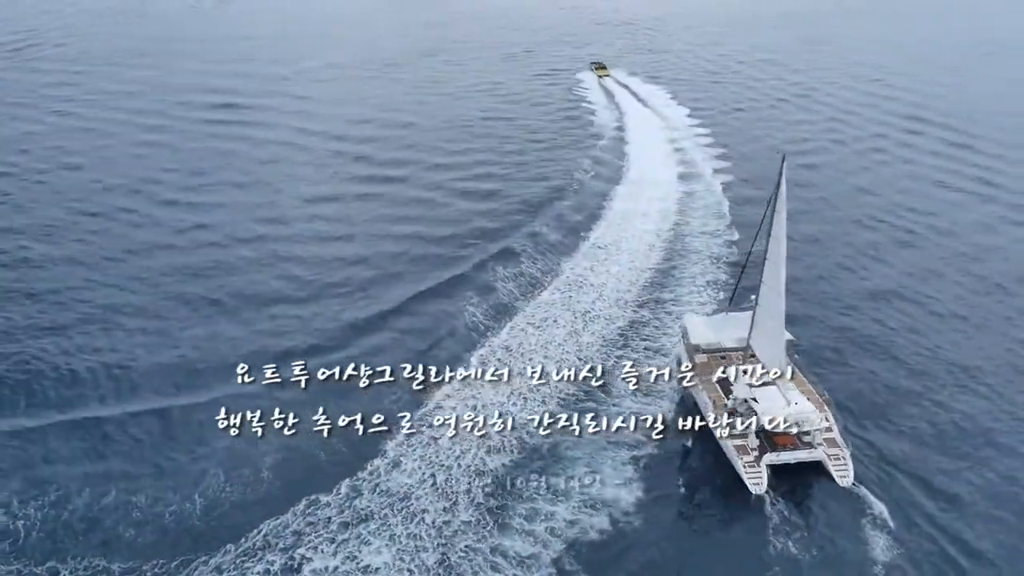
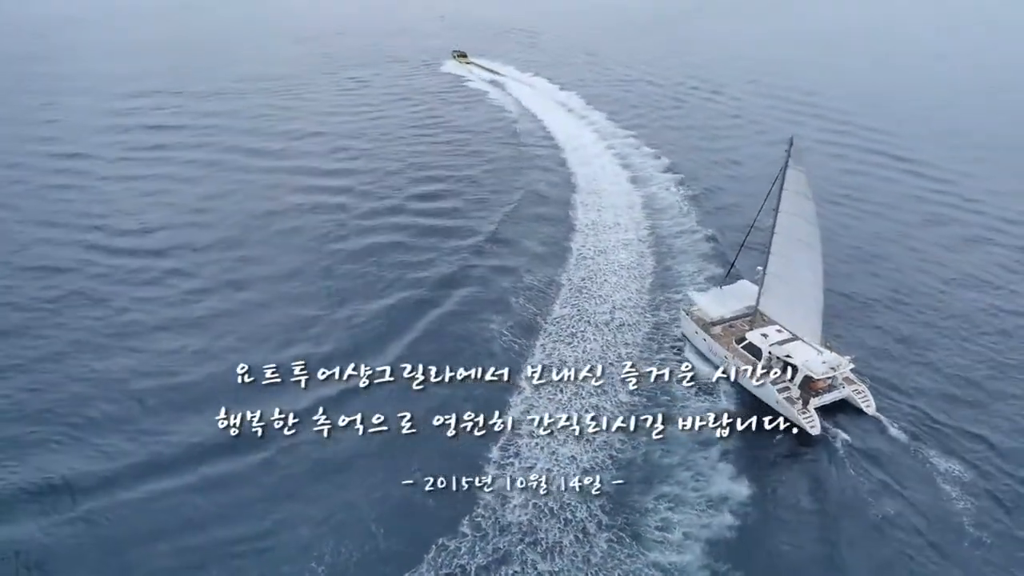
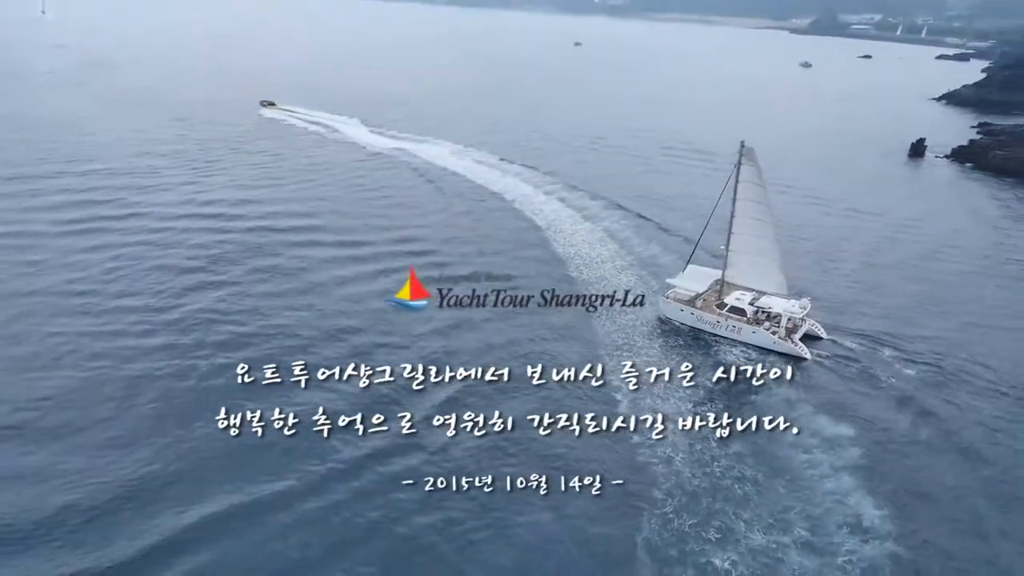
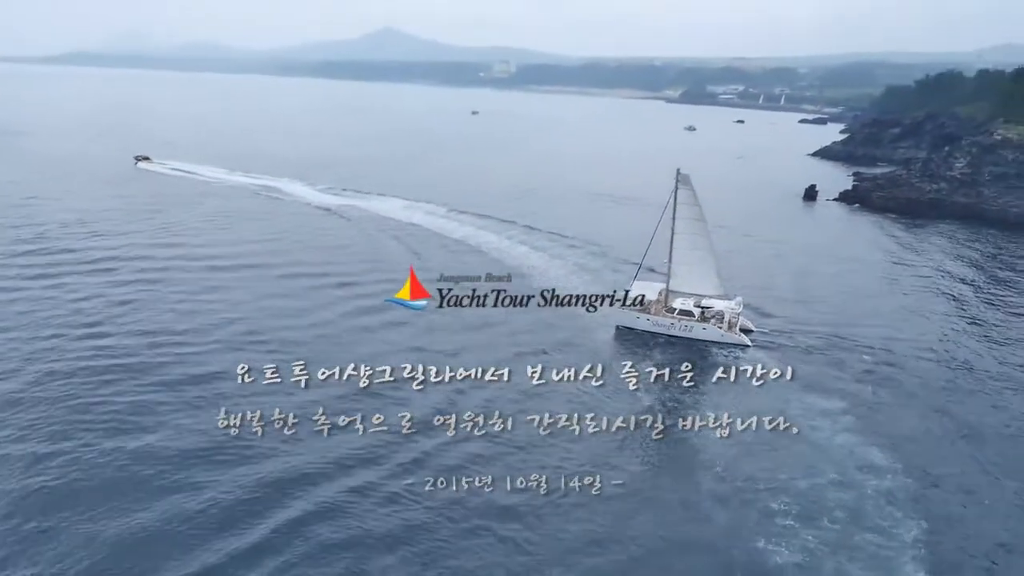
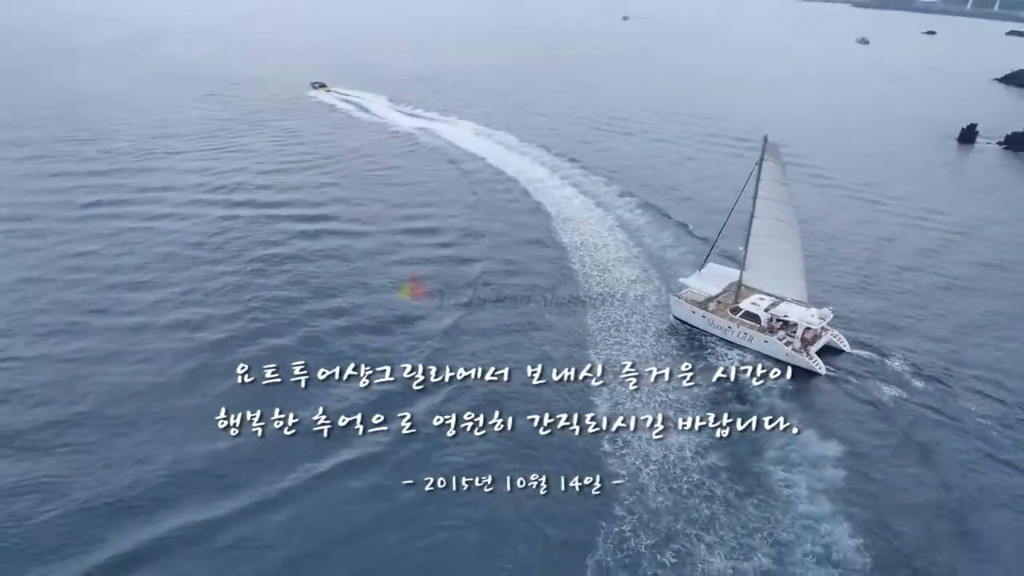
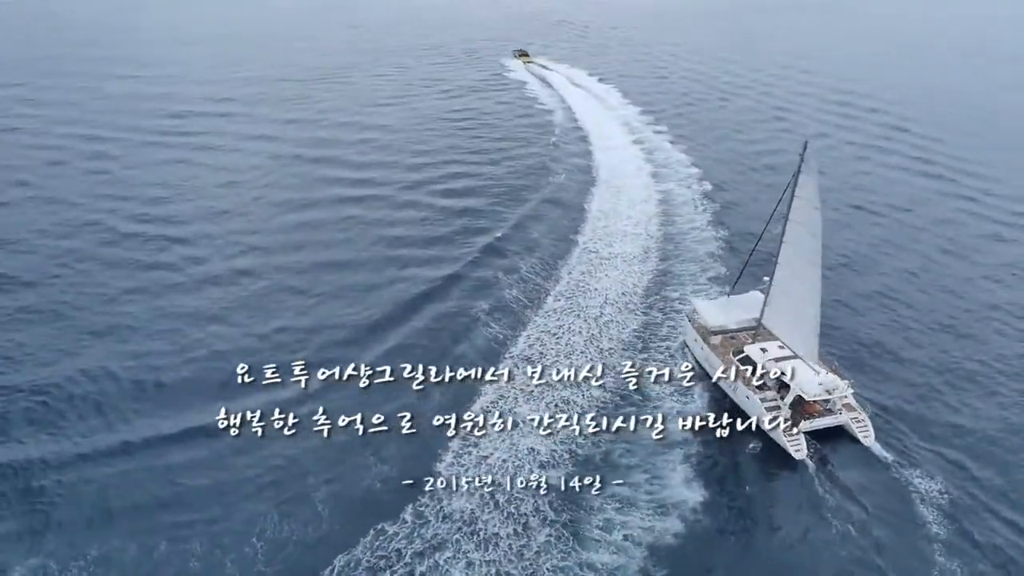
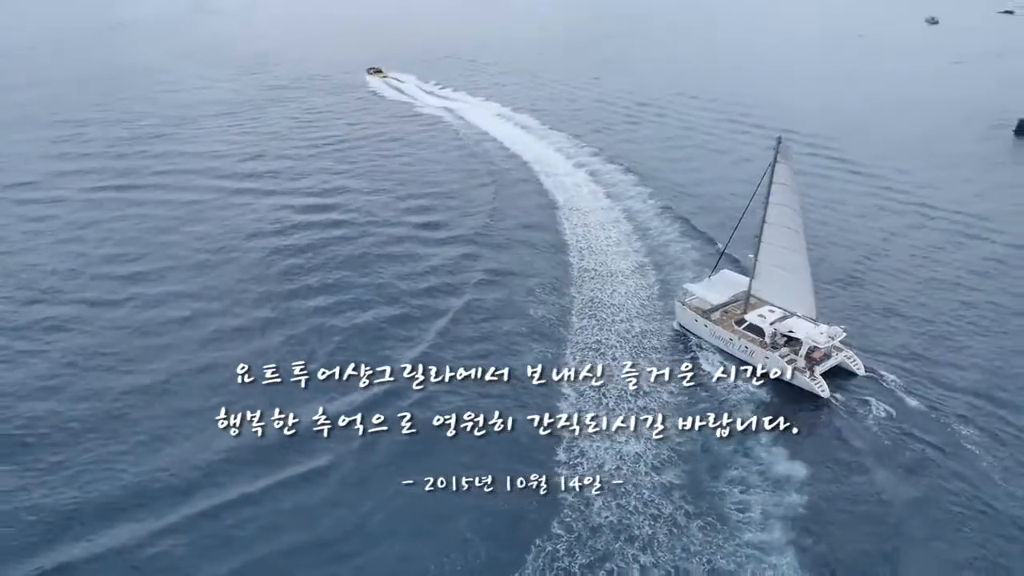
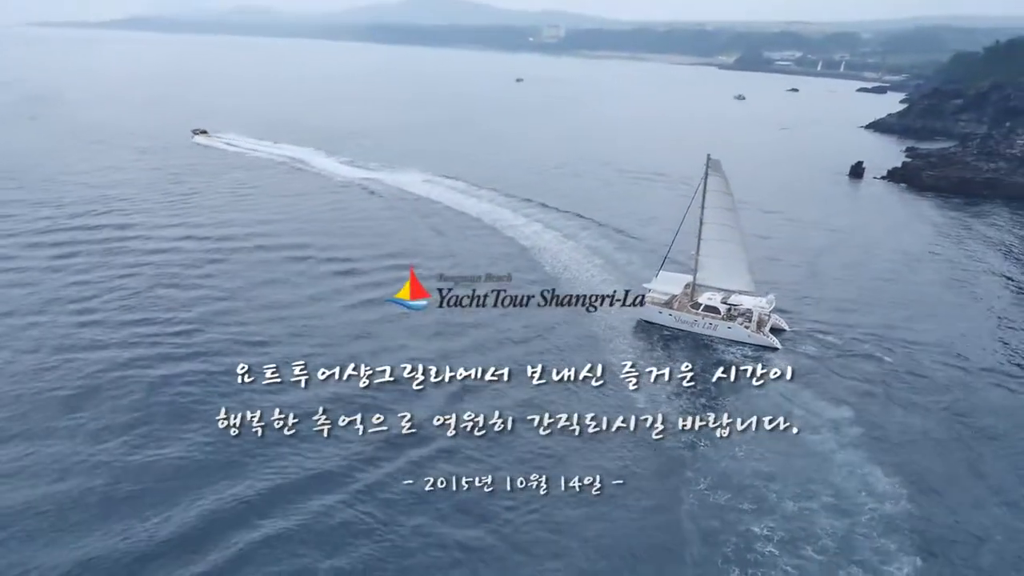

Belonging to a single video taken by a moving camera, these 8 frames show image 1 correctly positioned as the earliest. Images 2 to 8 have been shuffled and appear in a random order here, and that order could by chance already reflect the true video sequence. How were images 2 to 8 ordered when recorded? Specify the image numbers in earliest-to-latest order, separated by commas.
6, 2, 7, 5, 3, 8, 4
